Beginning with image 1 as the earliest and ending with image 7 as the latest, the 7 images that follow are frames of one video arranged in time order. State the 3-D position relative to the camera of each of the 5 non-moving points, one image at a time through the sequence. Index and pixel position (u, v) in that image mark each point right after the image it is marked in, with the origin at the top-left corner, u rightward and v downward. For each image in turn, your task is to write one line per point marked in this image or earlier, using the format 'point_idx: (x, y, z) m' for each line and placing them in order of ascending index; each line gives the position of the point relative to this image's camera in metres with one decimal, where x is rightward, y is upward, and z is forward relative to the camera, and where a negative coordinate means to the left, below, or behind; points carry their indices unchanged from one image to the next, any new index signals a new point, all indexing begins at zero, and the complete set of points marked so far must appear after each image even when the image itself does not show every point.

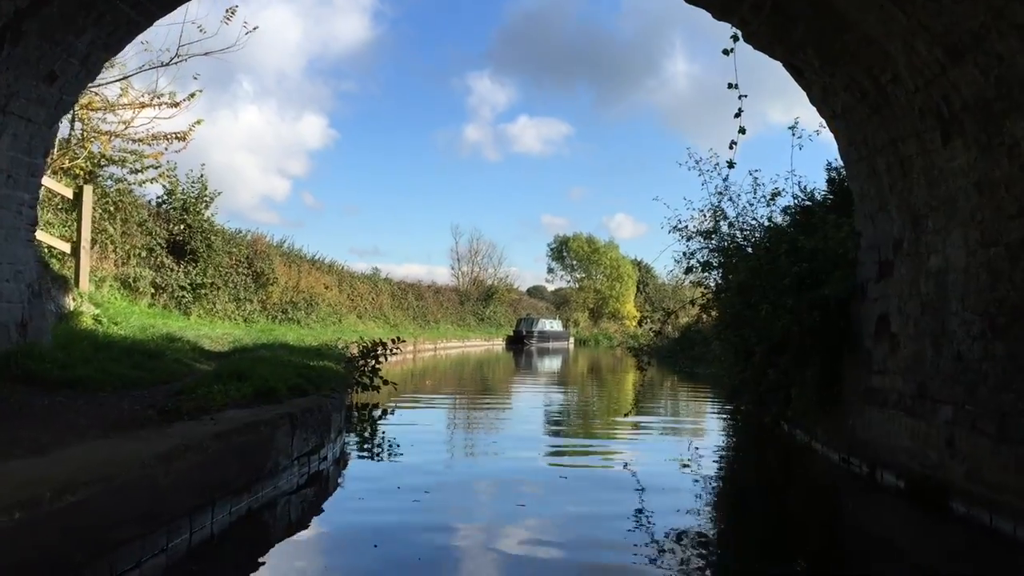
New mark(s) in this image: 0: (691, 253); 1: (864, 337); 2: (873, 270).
0: (+2.8, +0.6, +12.2) m
1: (+3.2, -0.4, +7.0) m
2: (+3.2, +0.2, +6.8) m
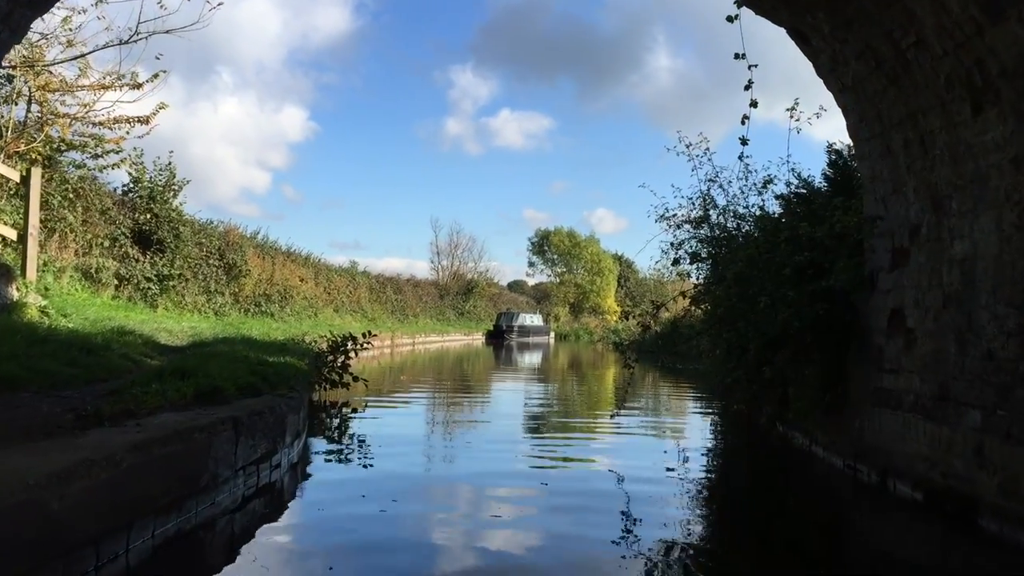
0: (+2.5, +0.7, +11.5) m
1: (+3.0, -0.4, +6.3) m
2: (+3.0, +0.2, +6.2) m
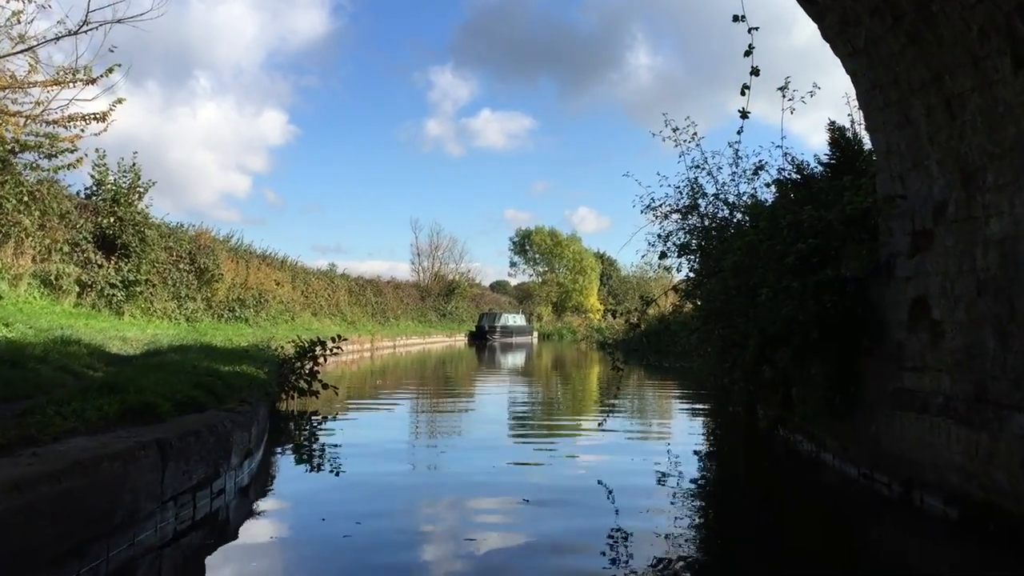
0: (+2.2, +0.7, +10.9) m
1: (+2.8, -0.3, +5.7) m
2: (+2.8, +0.3, +5.5) m
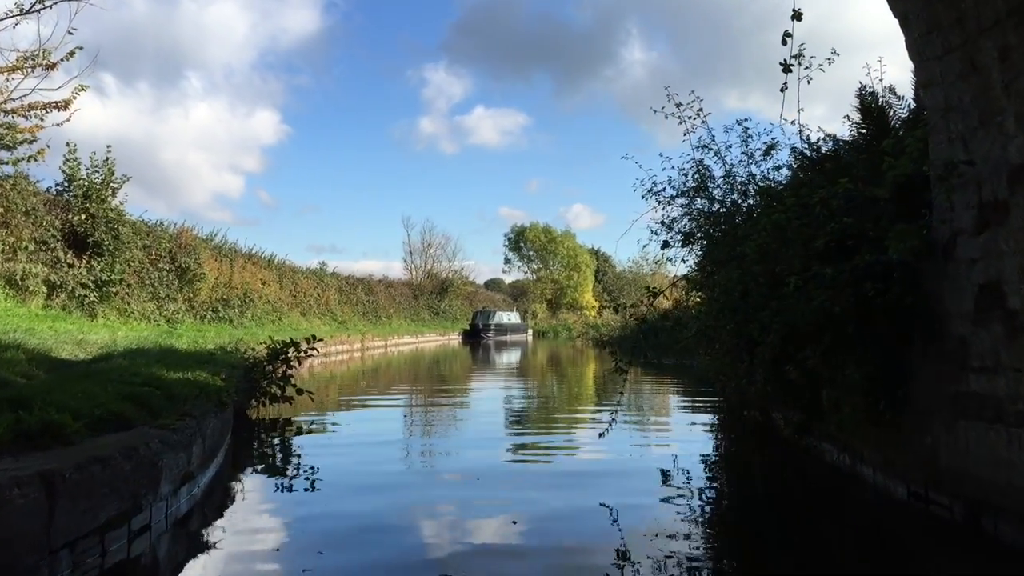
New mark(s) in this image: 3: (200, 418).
0: (+2.0, +0.8, +9.9) m
1: (+2.7, -0.2, +4.7) m
2: (+2.7, +0.4, +4.6) m
3: (-2.4, -1.0, +6.0) m
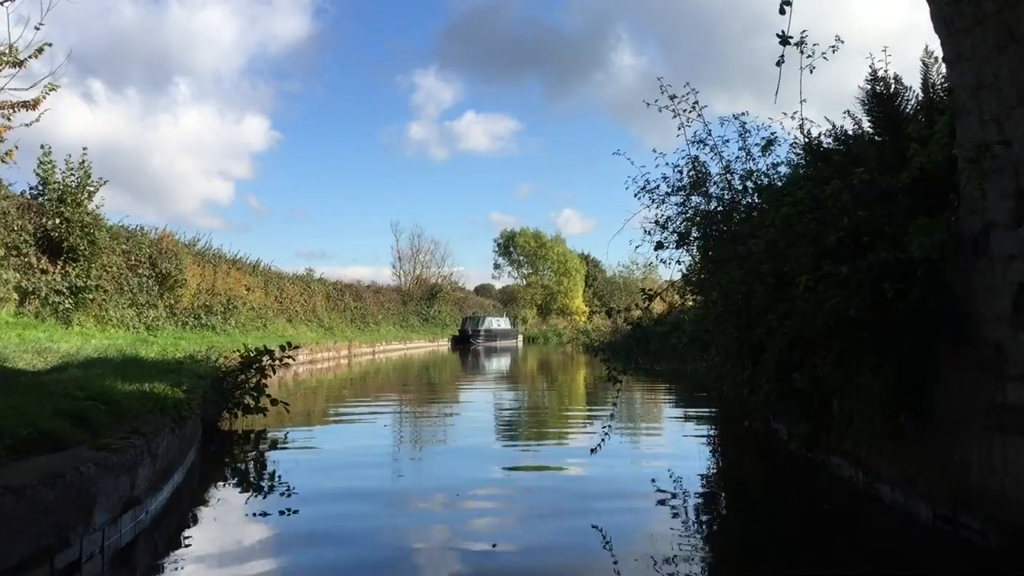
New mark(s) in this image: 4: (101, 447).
0: (+1.8, +0.8, +9.4) m
1: (+2.6, -0.2, +4.2) m
2: (+2.6, +0.4, +4.1) m
3: (-2.5, -1.0, +5.4) m
4: (-2.5, -1.0, +4.7) m
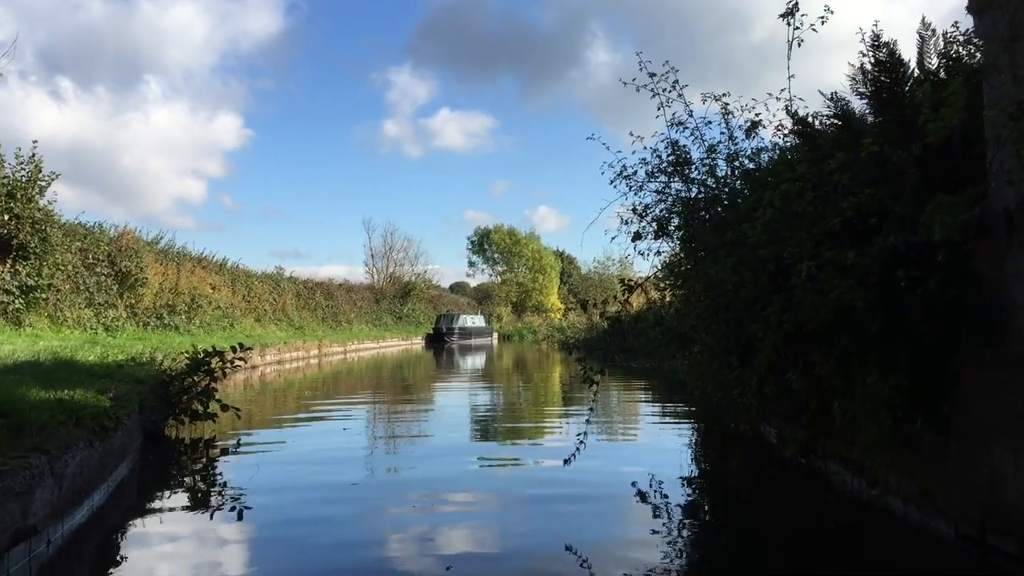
0: (+1.5, +0.9, +8.8) m
1: (+2.4, -0.1, +3.6) m
2: (+2.4, +0.5, +3.5) m
3: (-2.8, -1.0, +4.7) m
4: (-2.7, -0.9, +4.0) m
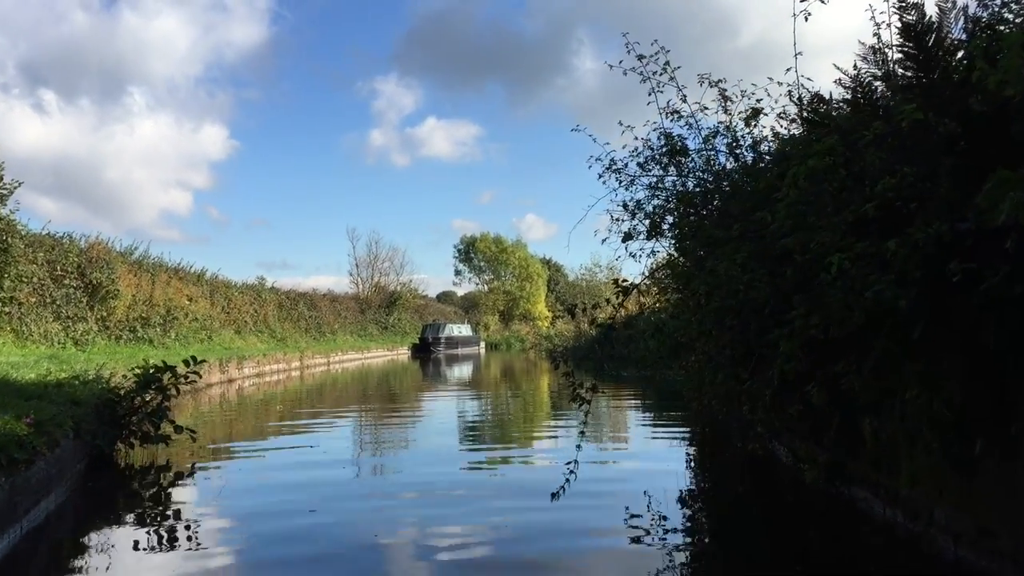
0: (+1.3, +0.8, +8.1) m
1: (+2.3, -0.1, +2.9) m
2: (+2.3, +0.5, +2.8) m
3: (-2.9, -1.0, +3.9) m
4: (-2.8, -1.0, +3.1) m
